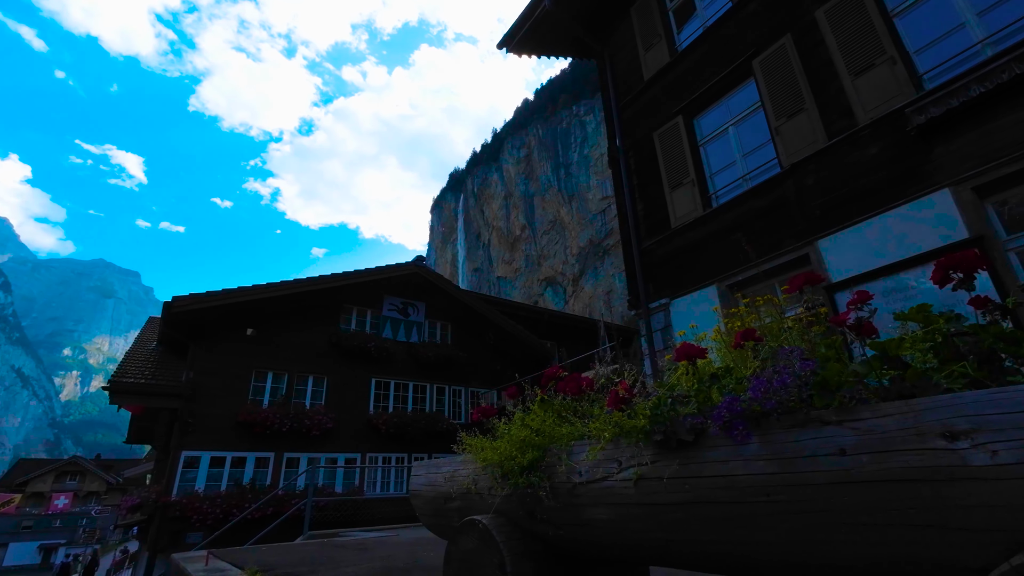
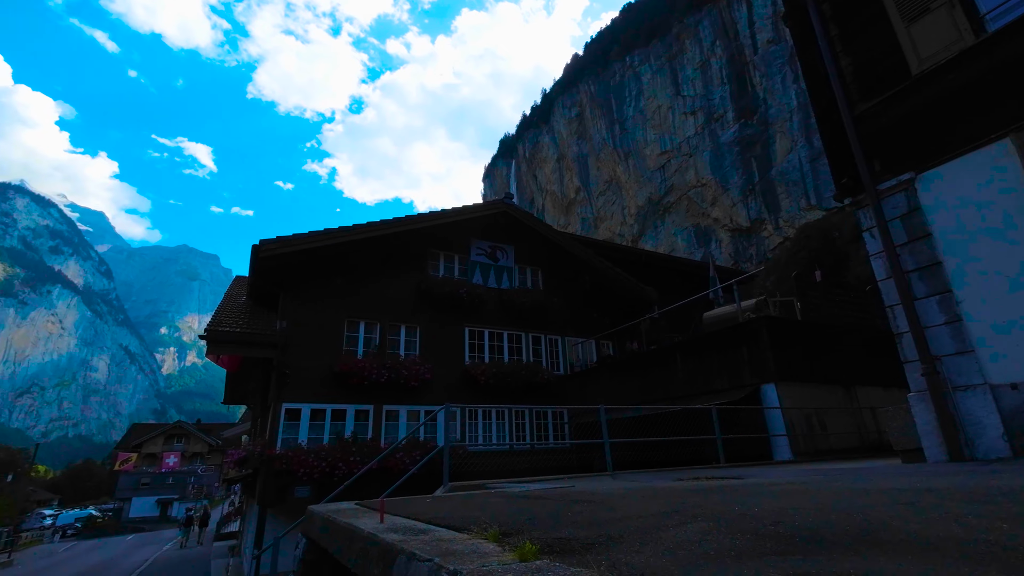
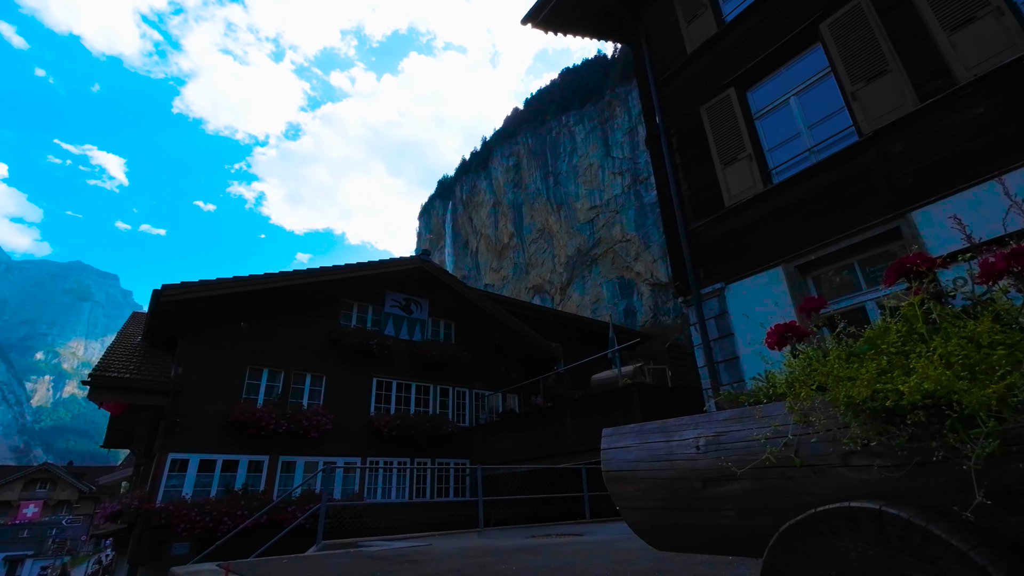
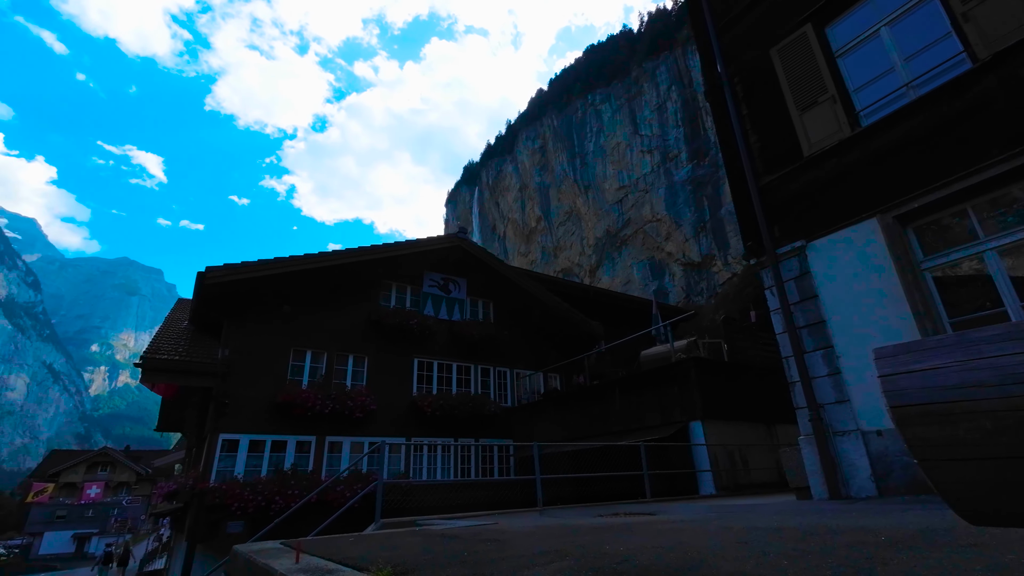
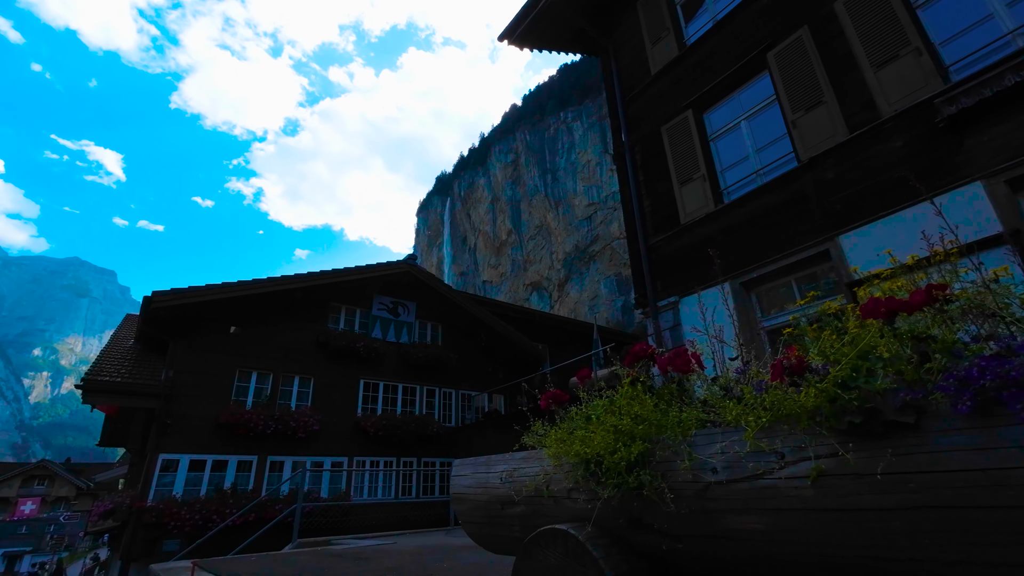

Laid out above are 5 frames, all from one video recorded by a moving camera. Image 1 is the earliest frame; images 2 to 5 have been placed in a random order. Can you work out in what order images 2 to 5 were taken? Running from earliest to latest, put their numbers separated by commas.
5, 3, 4, 2
